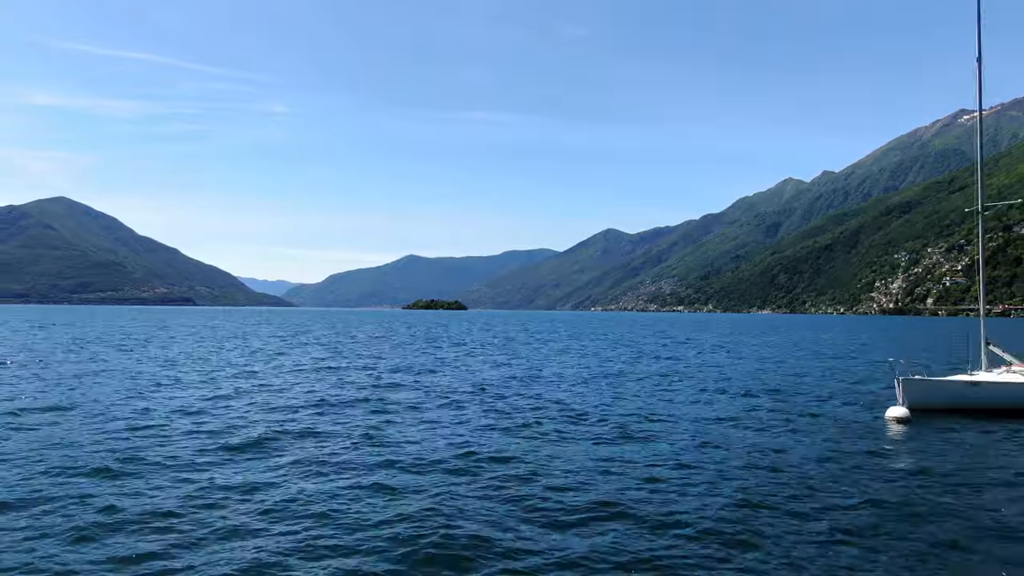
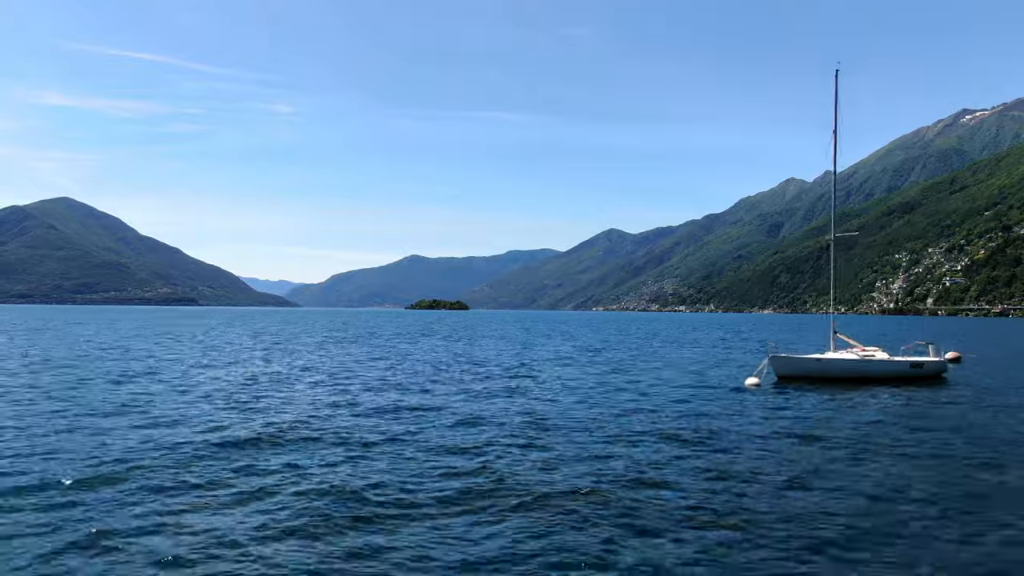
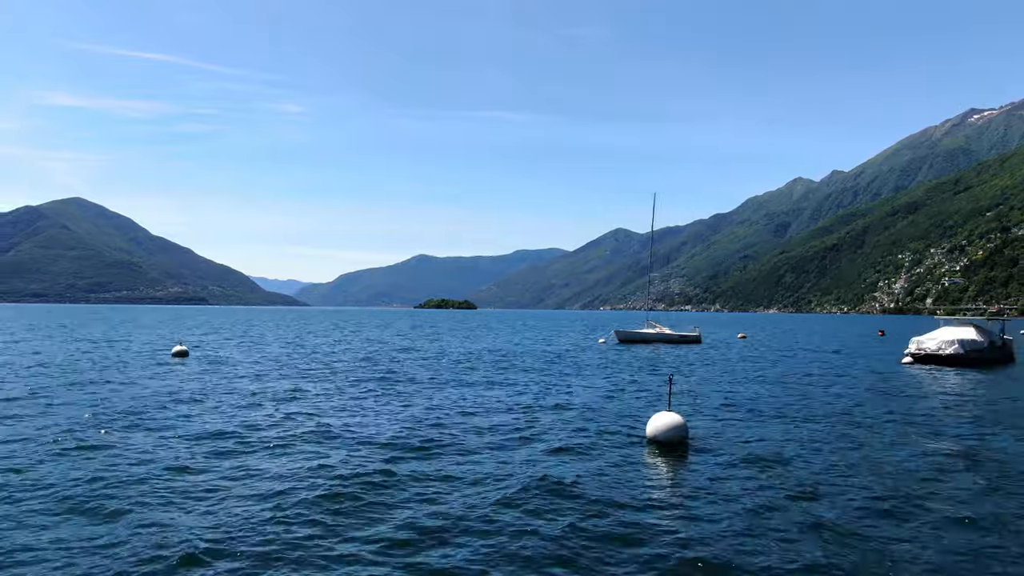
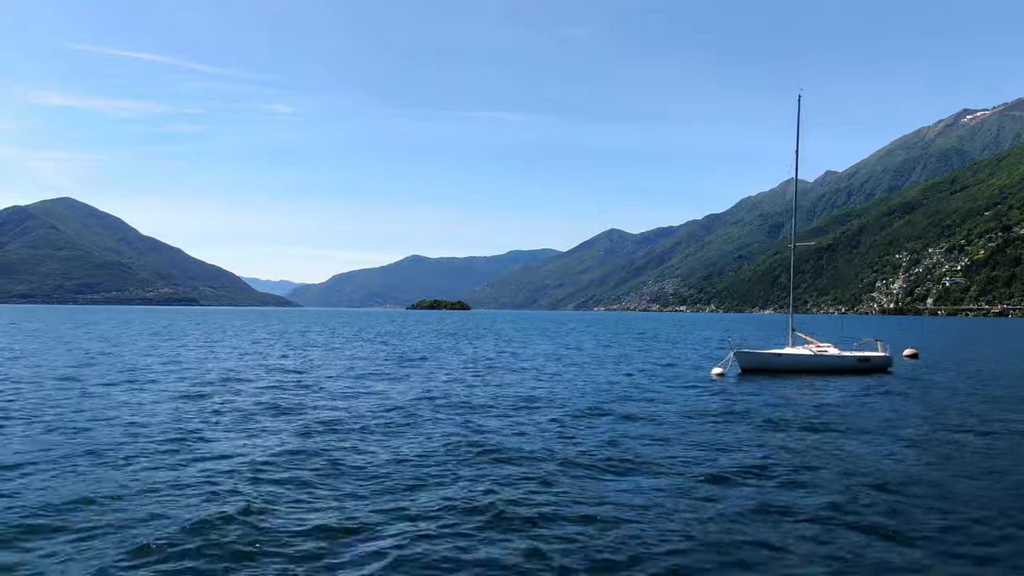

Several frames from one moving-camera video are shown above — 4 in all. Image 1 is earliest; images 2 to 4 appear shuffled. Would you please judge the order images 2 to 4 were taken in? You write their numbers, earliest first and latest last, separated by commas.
2, 4, 3
